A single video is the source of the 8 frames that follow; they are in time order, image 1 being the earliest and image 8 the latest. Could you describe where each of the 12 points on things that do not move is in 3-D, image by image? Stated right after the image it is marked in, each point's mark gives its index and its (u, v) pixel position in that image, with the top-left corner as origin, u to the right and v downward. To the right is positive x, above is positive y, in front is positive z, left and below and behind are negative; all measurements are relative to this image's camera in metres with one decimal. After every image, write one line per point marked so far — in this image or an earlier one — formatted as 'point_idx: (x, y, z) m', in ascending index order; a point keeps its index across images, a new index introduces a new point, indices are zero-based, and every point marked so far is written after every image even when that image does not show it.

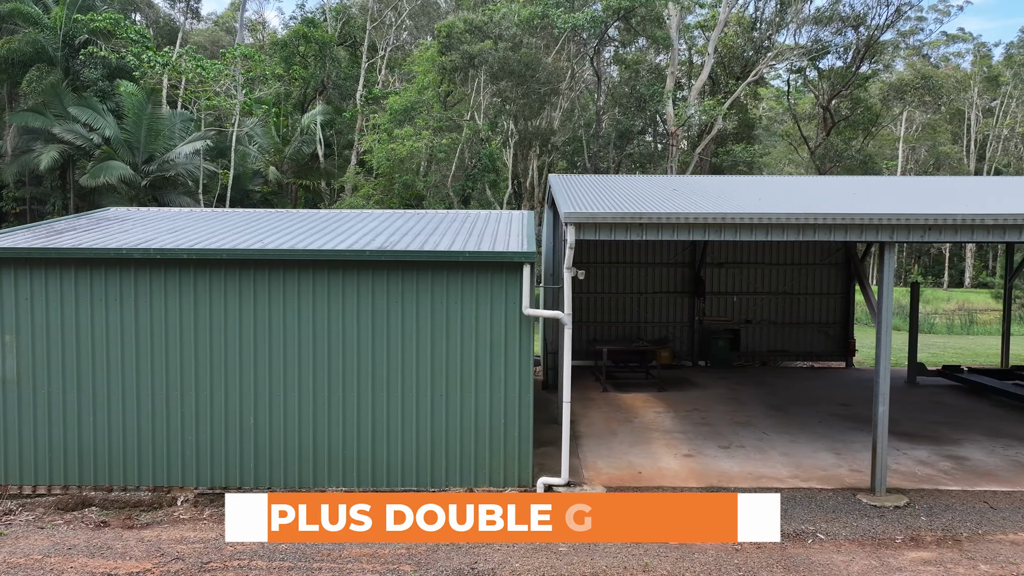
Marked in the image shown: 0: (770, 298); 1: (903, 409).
0: (+3.1, -0.1, +11.3) m
1: (+3.4, -1.0, +8.1) m
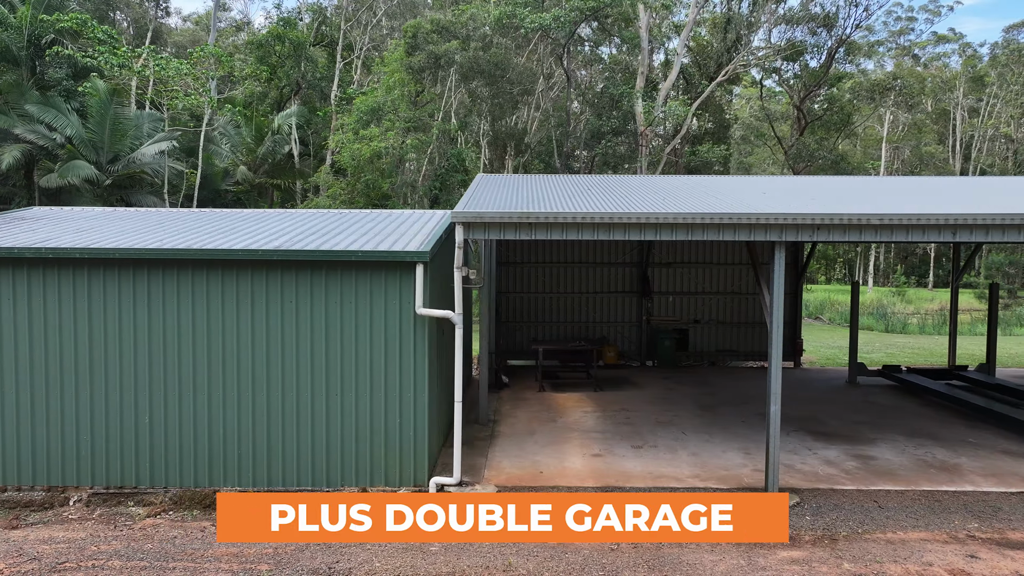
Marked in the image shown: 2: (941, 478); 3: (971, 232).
0: (+2.5, -0.1, +11.3) m
1: (+2.8, -1.0, +8.1) m
2: (+2.6, -1.2, +5.7) m
3: (+2.5, +0.3, +5.3) m
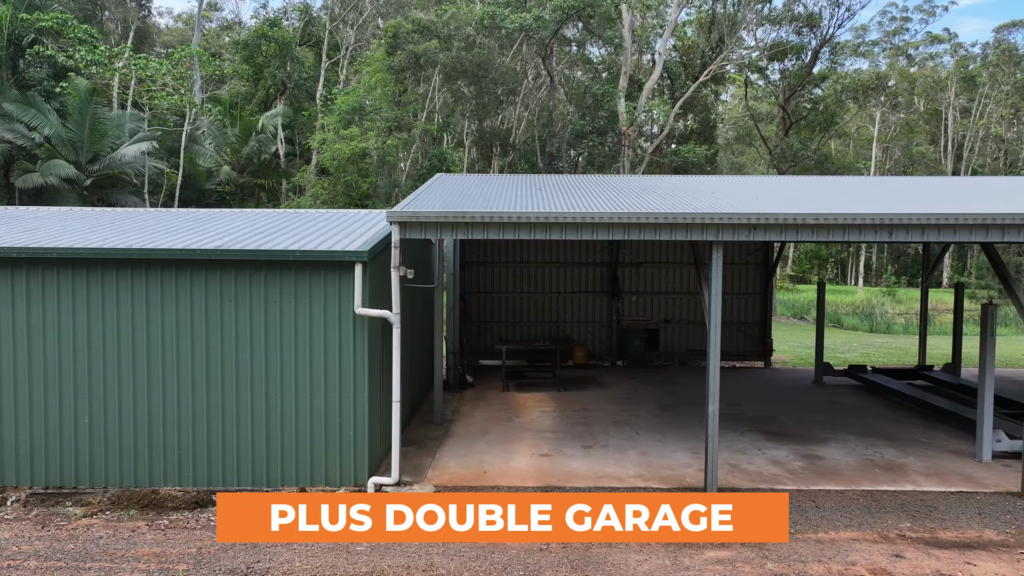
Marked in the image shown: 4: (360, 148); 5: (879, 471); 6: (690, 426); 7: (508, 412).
0: (+2.1, -0.1, +11.3) m
1: (+2.4, -1.0, +8.1) m
2: (+2.2, -1.2, +5.7) m
3: (+2.2, +0.3, +5.3) m
4: (-2.6, +2.5, +17.0) m
5: (+2.3, -1.1, +5.9) m
6: (+1.4, -1.1, +7.3) m
7: (0.0, -1.0, +7.9) m
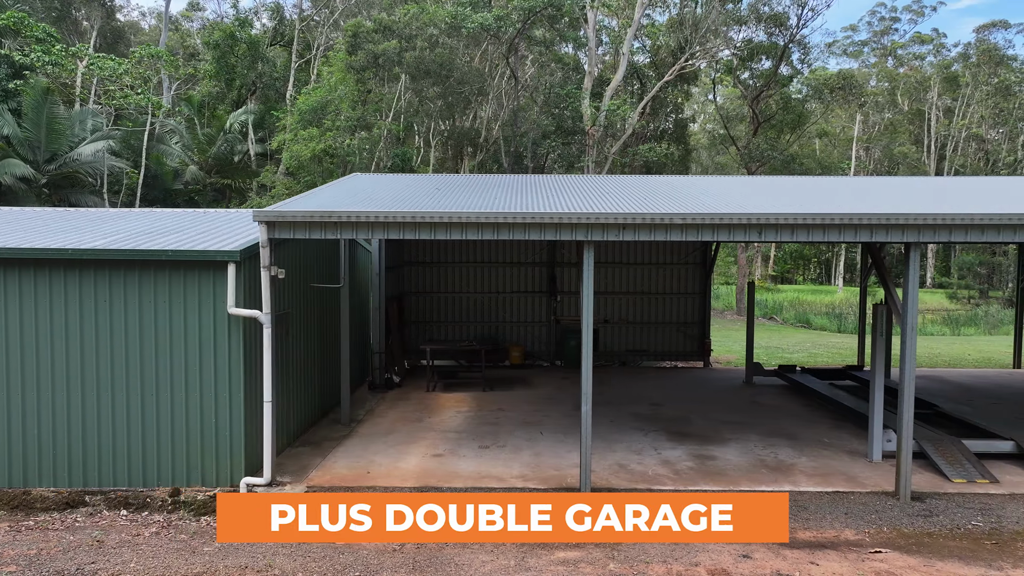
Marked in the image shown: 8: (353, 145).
0: (+1.4, -0.1, +11.3) m
1: (+1.7, -1.0, +8.1) m
2: (+1.5, -1.2, +5.7) m
3: (+1.5, +0.3, +5.3) m
4: (-3.4, +2.5, +16.9) m
5: (+1.6, -1.1, +5.9) m
6: (+0.7, -1.1, +7.3) m
7: (-0.8, -1.0, +7.9) m
8: (-3.0, +2.7, +18.2) m
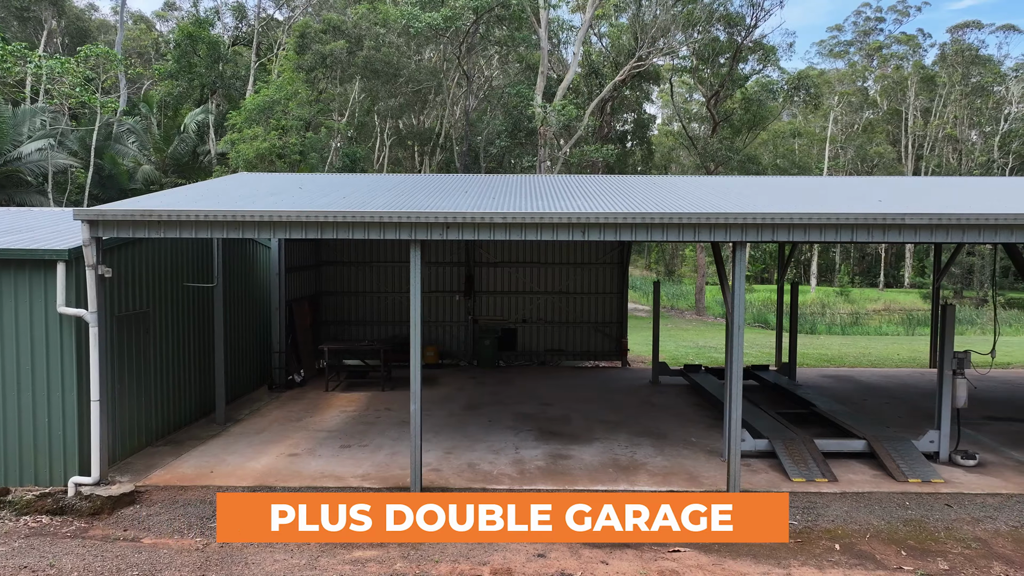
0: (+0.4, -0.1, +11.3) m
1: (+0.7, -1.0, +8.1) m
2: (+0.6, -1.2, +5.7) m
3: (+0.5, +0.3, +5.3) m
4: (-4.4, +2.5, +16.9) m
5: (+0.6, -1.1, +5.9) m
6: (-0.3, -1.1, +7.3) m
7: (-1.7, -1.0, +7.9) m
8: (-4.1, +2.8, +18.2) m
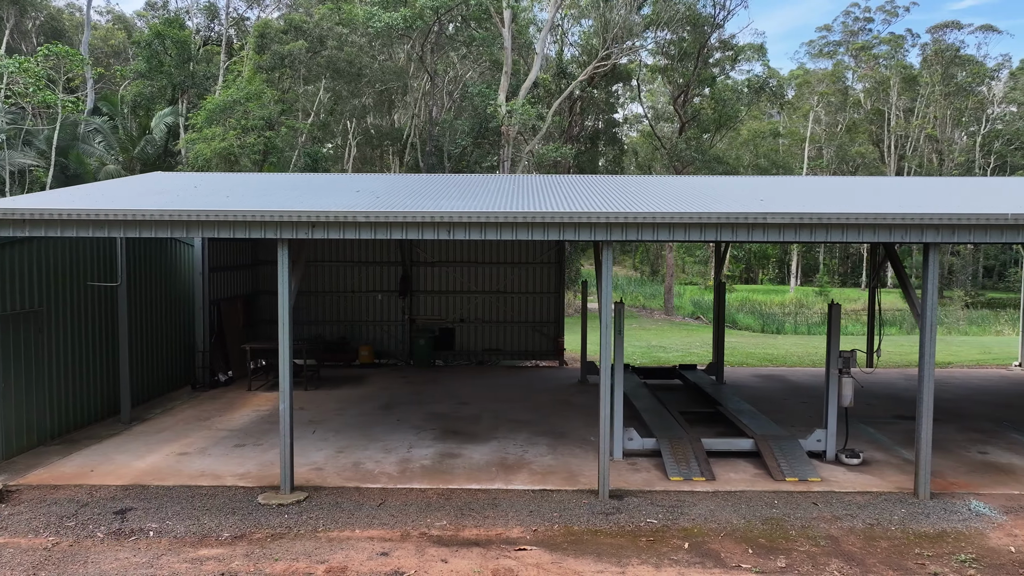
0: (-0.3, -0.1, +11.3) m
1: (0.0, -1.0, +8.2) m
2: (-0.1, -1.1, +5.7) m
3: (-0.2, +0.3, +5.3) m
4: (-5.2, +2.5, +16.9) m
5: (-0.1, -1.1, +5.9) m
6: (-1.0, -1.1, +7.3) m
7: (-2.5, -1.0, +7.9) m
8: (-4.8, +2.8, +18.1) m
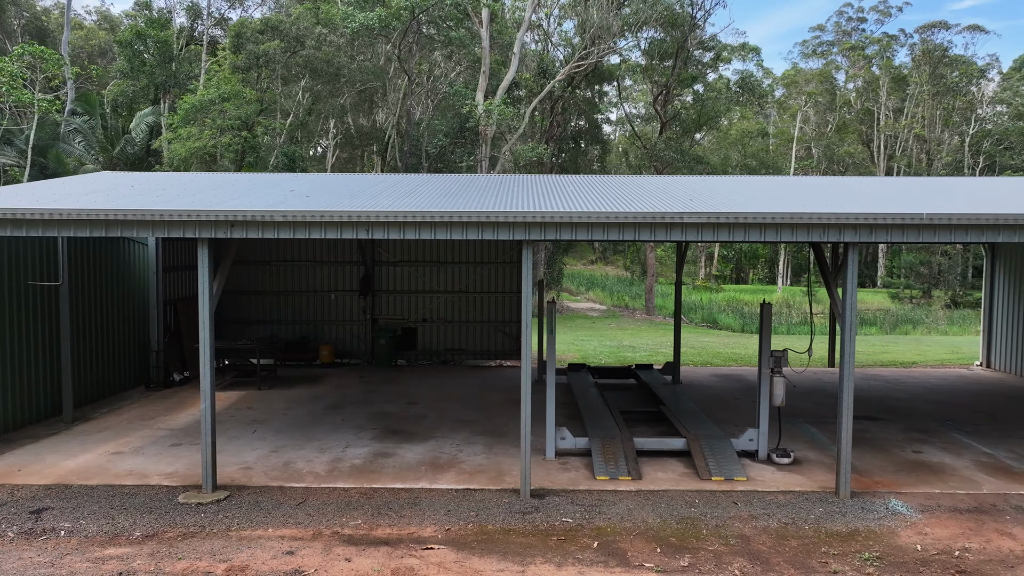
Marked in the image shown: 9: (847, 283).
0: (-0.8, -0.1, +11.3) m
1: (-0.5, -1.0, +8.2) m
2: (-0.6, -1.1, +5.7) m
3: (-0.6, +0.3, +5.3) m
4: (-5.7, +2.5, +16.9) m
5: (-0.5, -1.1, +5.9) m
6: (-1.5, -1.1, +7.3) m
7: (-2.9, -1.0, +7.9) m
8: (-5.3, +2.8, +18.1) m
9: (+1.9, 0.0, +5.3) m
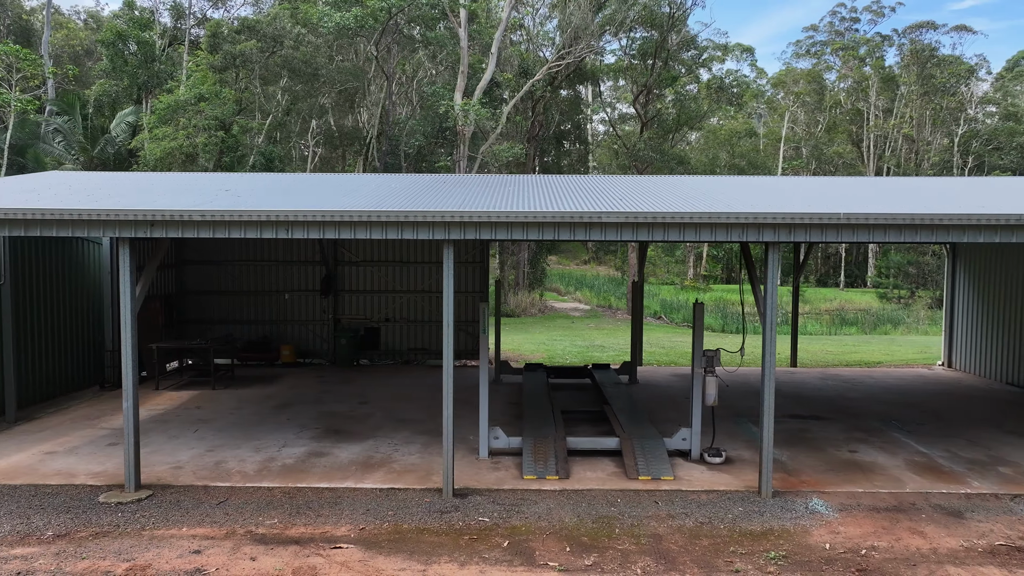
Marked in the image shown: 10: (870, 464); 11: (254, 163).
0: (-1.2, -0.1, +11.3) m
1: (-0.9, -1.0, +8.2) m
2: (-1.0, -1.1, +5.7) m
3: (-1.1, +0.3, +5.3) m
4: (-6.1, +2.5, +16.9) m
5: (-1.0, -1.1, +5.9) m
6: (-1.9, -1.1, +7.3) m
7: (-3.3, -1.0, +7.9) m
8: (-5.8, +2.8, +18.1) m
9: (+1.4, 0.0, +5.3) m
10: (+2.3, -1.1, +6.0) m
11: (-5.4, +2.7, +20.1) m
